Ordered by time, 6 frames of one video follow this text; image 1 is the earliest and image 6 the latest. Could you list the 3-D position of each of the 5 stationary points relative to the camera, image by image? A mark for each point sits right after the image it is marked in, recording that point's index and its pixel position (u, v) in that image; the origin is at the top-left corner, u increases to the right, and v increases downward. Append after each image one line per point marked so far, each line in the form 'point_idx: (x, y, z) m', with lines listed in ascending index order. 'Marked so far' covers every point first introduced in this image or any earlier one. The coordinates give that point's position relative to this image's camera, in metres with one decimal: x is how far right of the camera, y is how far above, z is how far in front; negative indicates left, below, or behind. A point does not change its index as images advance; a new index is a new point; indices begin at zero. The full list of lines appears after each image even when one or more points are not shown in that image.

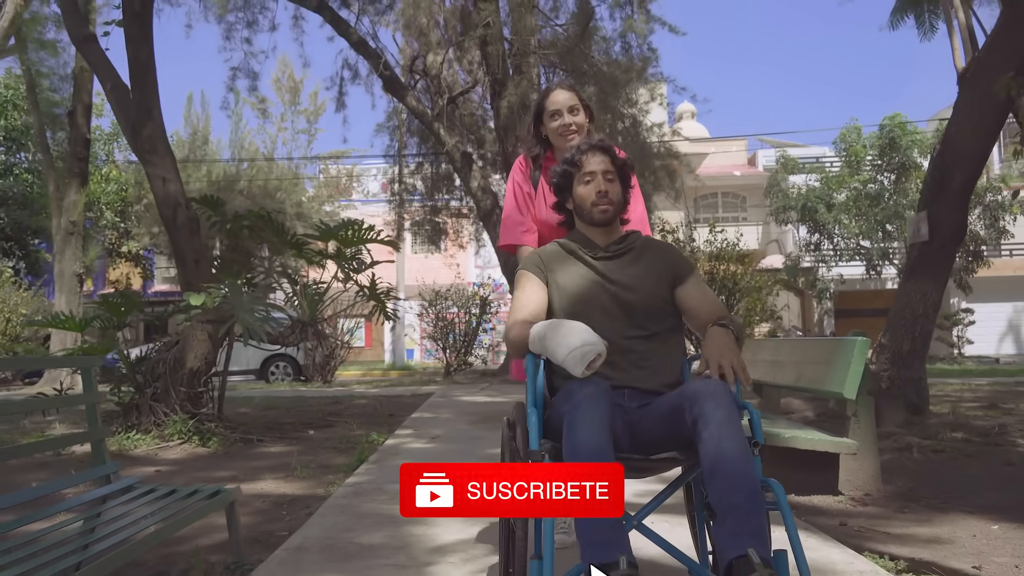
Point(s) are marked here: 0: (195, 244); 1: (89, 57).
0: (-2.4, +0.3, +6.4) m
1: (-3.3, +1.8, +6.4) m
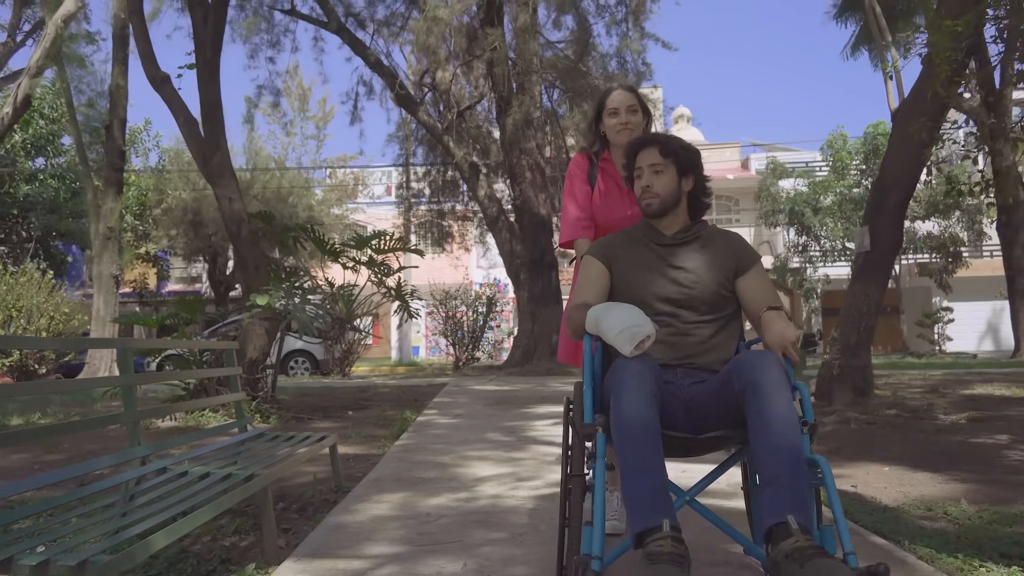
0: (-2.3, +0.3, +7.5) m
1: (-3.2, +1.8, +7.6) m
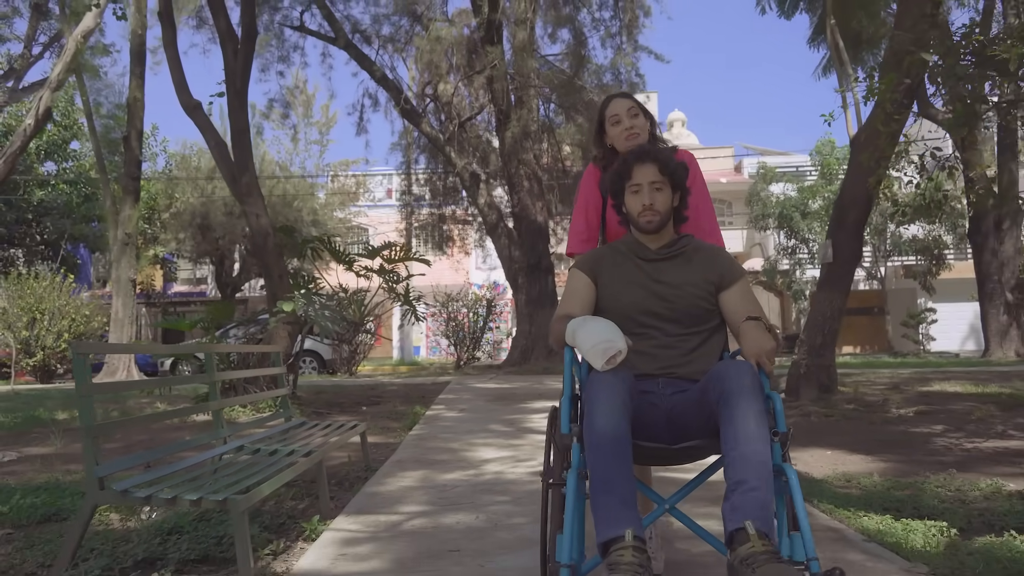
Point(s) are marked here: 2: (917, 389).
0: (-2.3, +0.2, +8.4) m
1: (-3.2, +1.7, +8.4) m
2: (+4.4, -1.1, +9.0) m
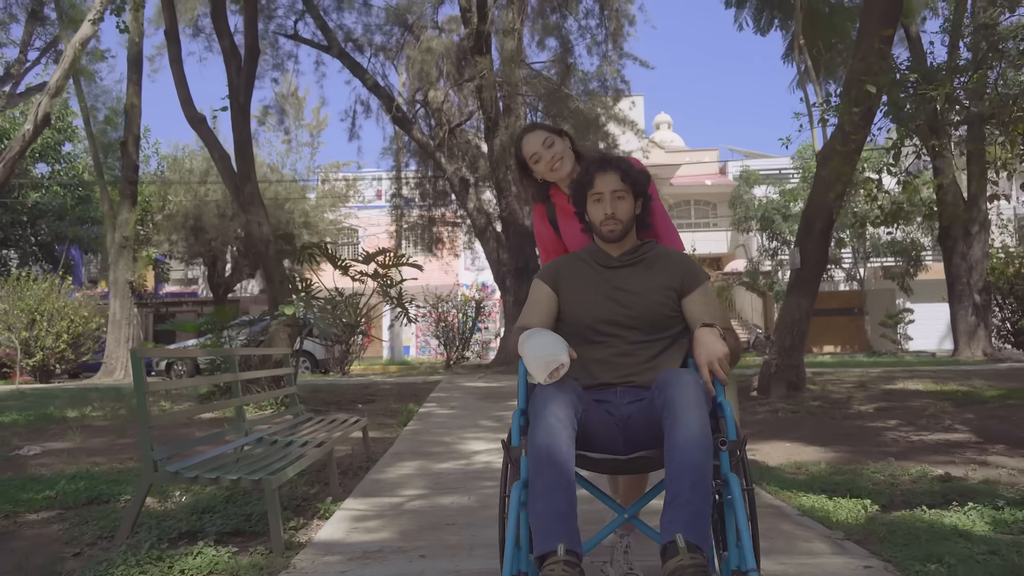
0: (-2.5, +0.2, +8.8) m
1: (-3.3, +1.6, +8.8) m
2: (+4.3, -1.1, +9.5) m
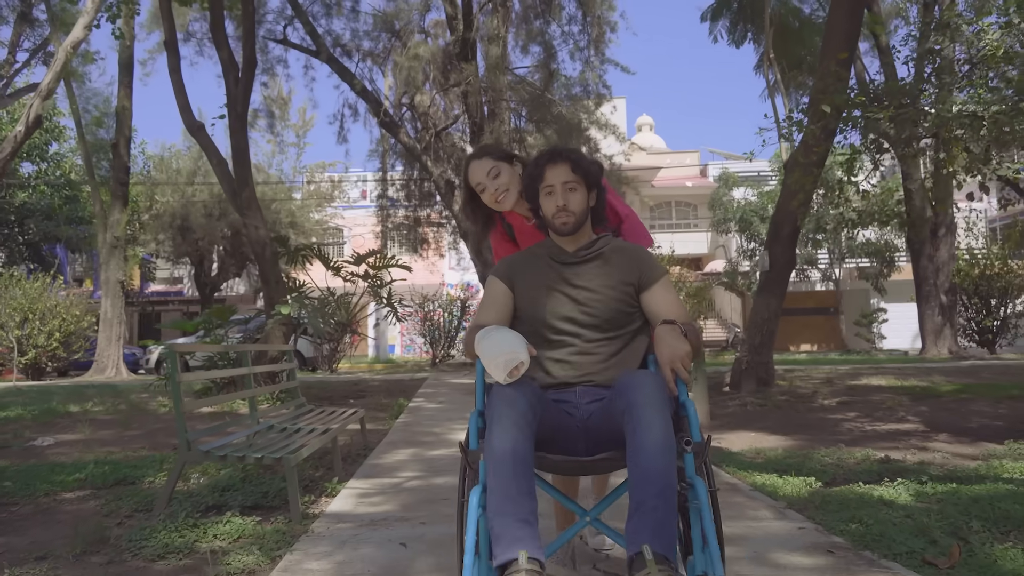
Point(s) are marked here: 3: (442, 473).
0: (-2.6, +0.2, +9.2) m
1: (-3.5, +1.6, +9.2) m
2: (+4.1, -1.2, +10.1) m
3: (-0.4, -1.0, +4.6) m
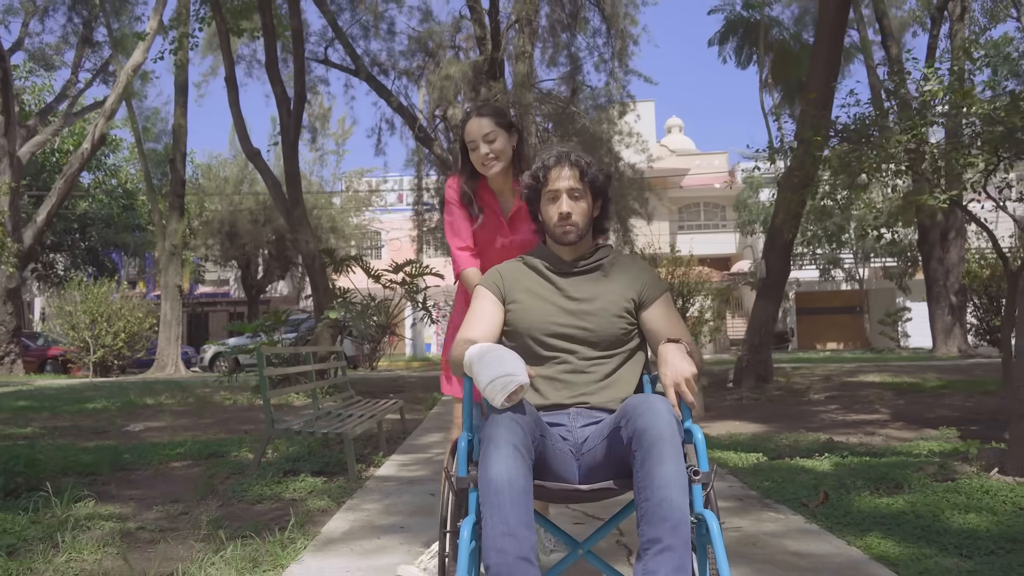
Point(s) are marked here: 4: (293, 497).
0: (-2.4, +0.1, +10.4) m
1: (-3.2, +1.5, +10.4) m
2: (+4.4, -1.2, +11.0) m
3: (-0.3, -1.1, +5.7) m
4: (-1.1, -1.0, +4.1) m
